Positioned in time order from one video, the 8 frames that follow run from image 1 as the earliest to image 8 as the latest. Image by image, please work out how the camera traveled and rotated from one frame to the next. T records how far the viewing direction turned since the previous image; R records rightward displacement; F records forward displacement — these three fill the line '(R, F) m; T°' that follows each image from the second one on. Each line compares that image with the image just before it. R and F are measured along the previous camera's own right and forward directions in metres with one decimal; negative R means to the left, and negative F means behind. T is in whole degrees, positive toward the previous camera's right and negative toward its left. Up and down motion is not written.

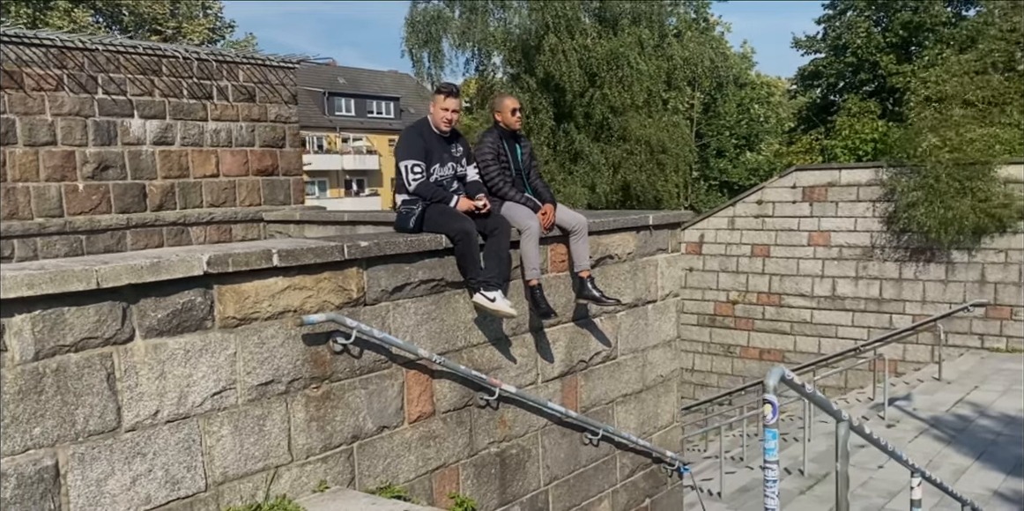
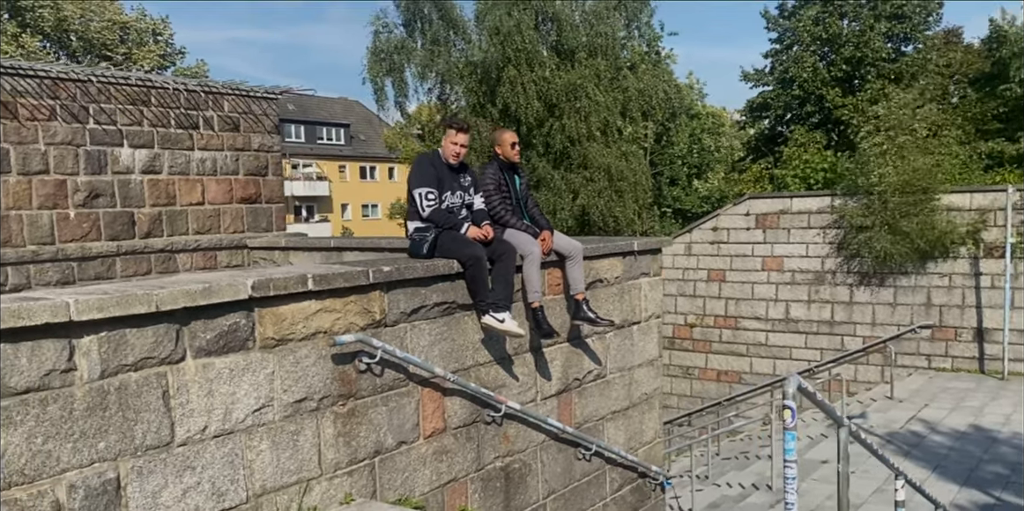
(-0.3, -0.3) m; +3°
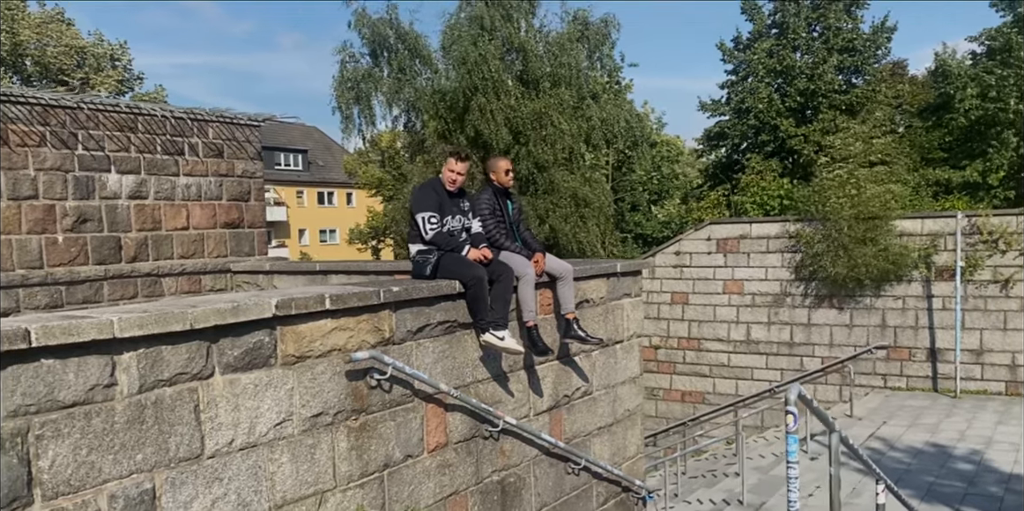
(-0.2, -0.2) m; +3°
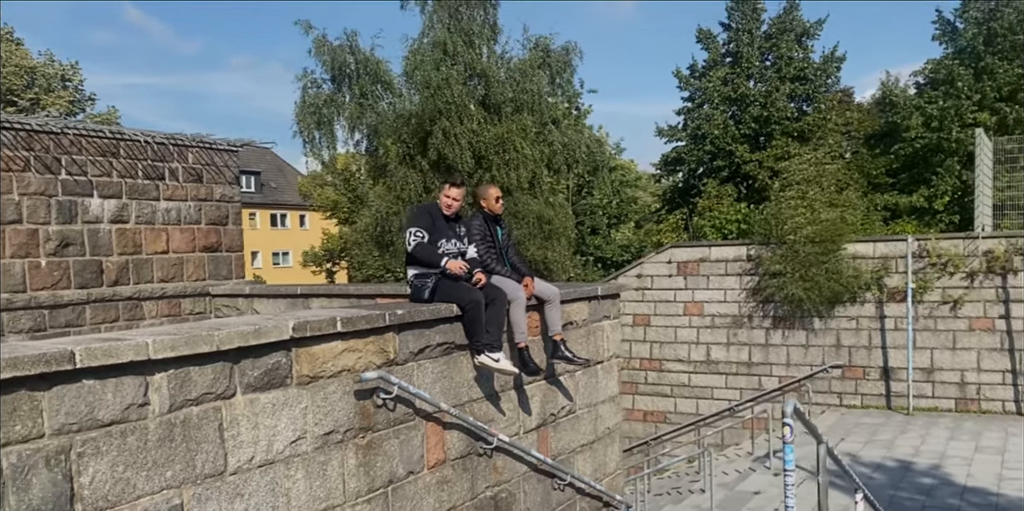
(-0.2, -0.2) m; +3°
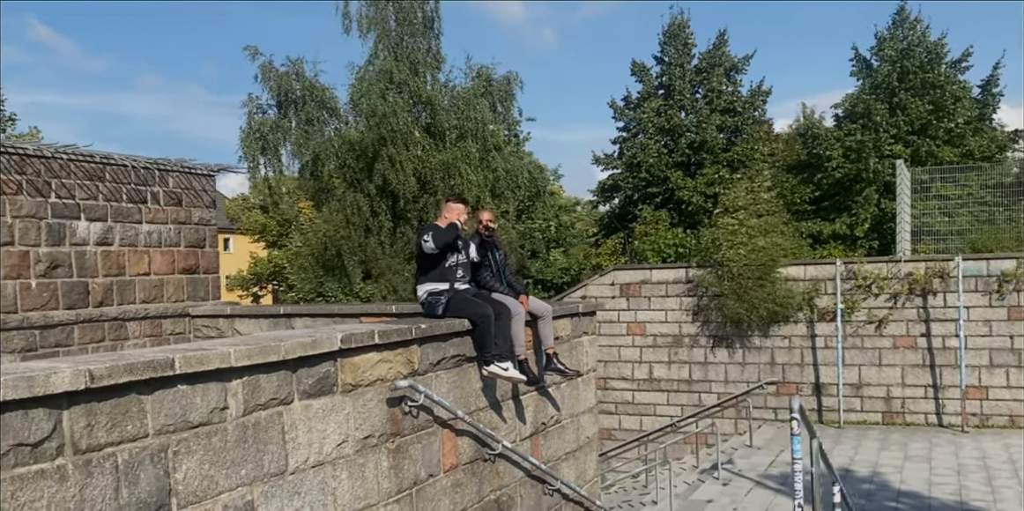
(-0.5, -0.4) m; +5°
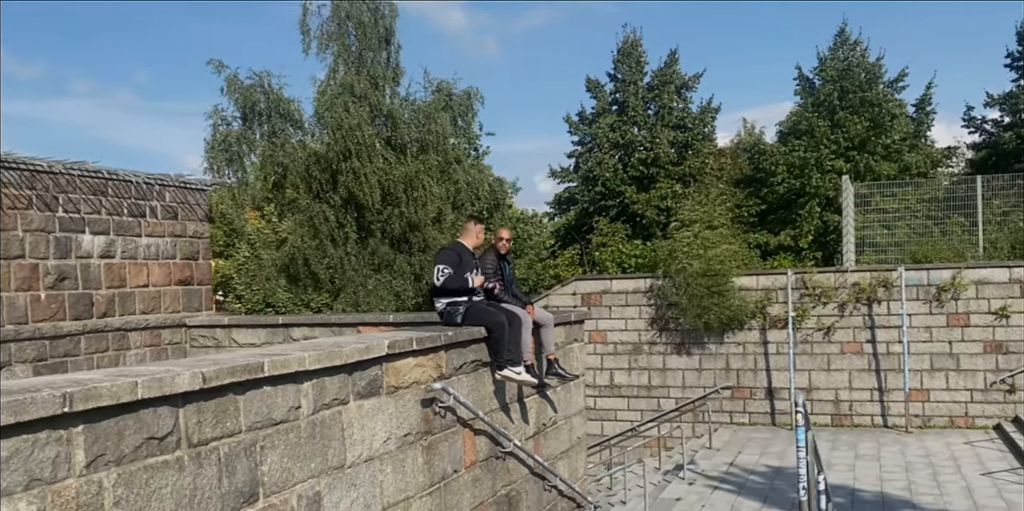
(-0.4, -0.4) m; +4°
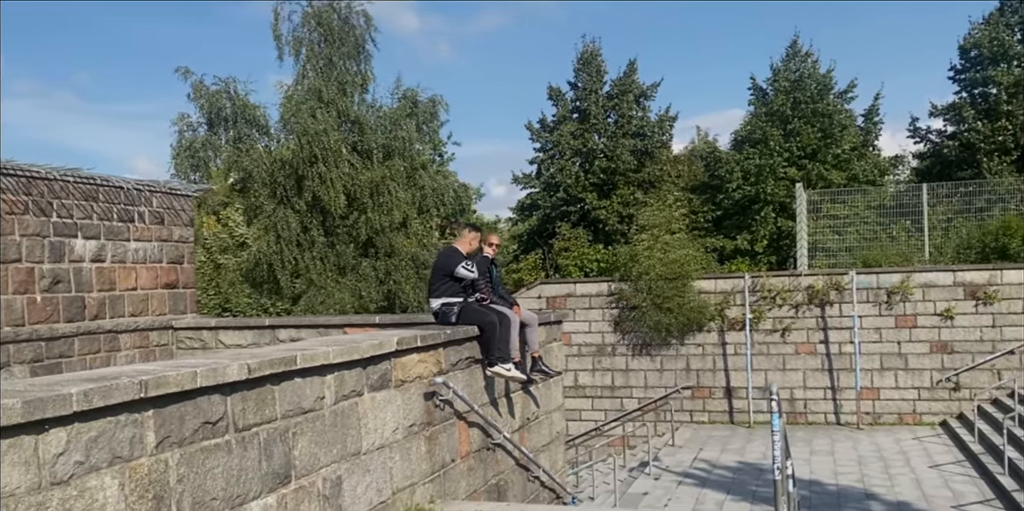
(-0.2, -0.4) m; +3°
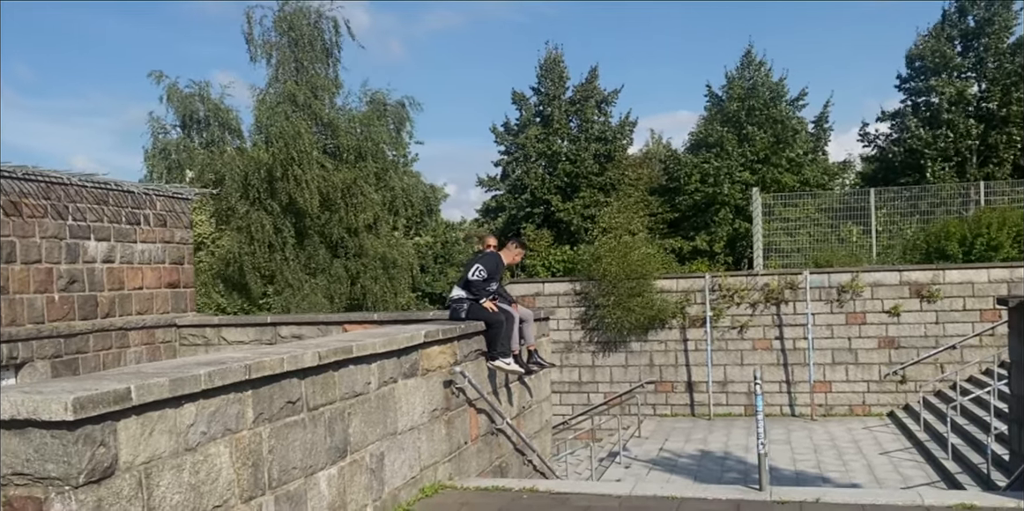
(-0.4, -0.6) m; +3°
